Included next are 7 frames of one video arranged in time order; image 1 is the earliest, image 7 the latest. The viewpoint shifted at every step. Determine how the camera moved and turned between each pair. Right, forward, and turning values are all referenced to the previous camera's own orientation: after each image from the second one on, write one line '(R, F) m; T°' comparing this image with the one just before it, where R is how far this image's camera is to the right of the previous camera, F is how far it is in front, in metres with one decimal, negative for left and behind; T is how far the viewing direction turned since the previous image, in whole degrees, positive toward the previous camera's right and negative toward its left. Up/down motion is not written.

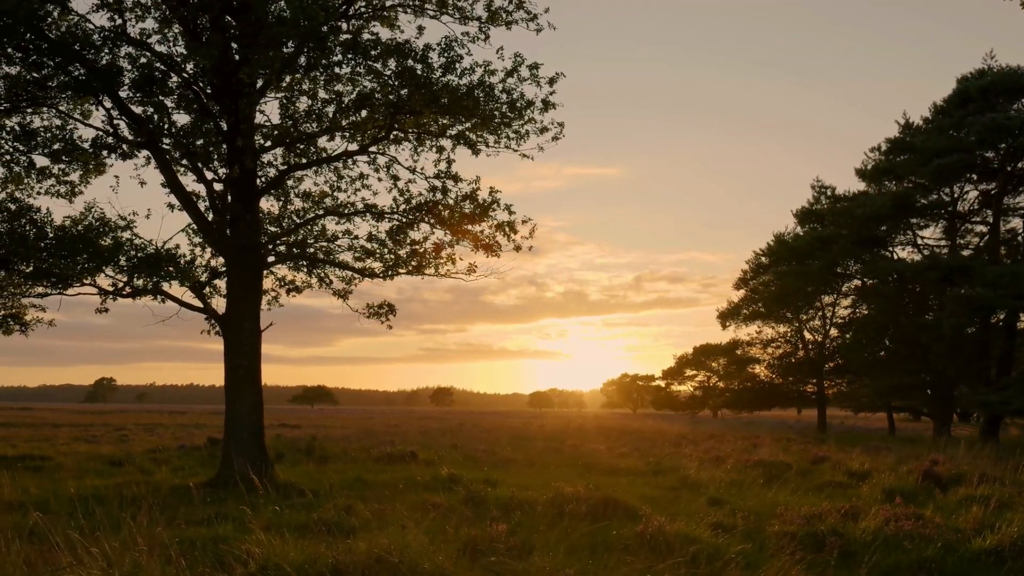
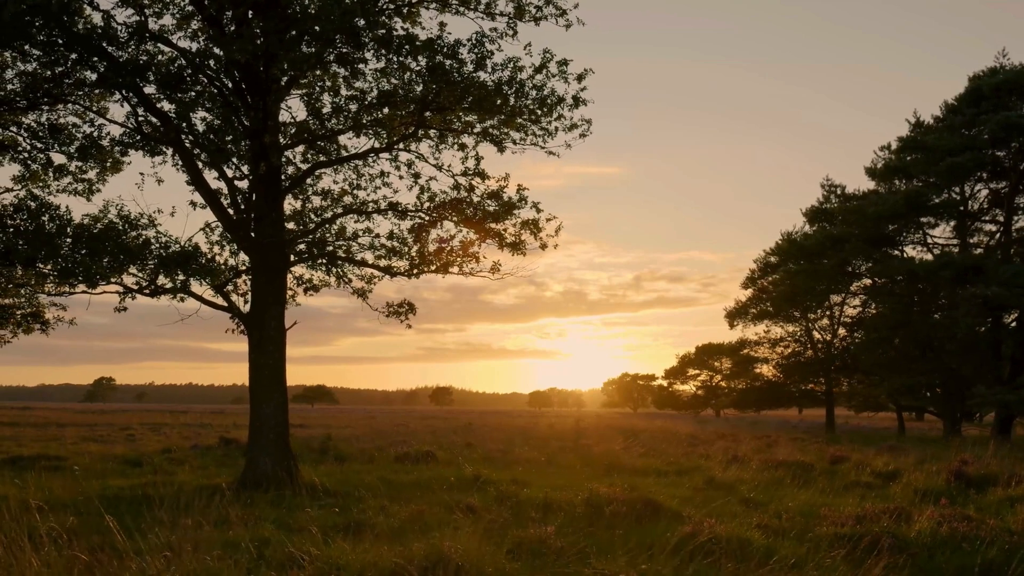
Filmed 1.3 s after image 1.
(-0.5, +0.1) m; 0°
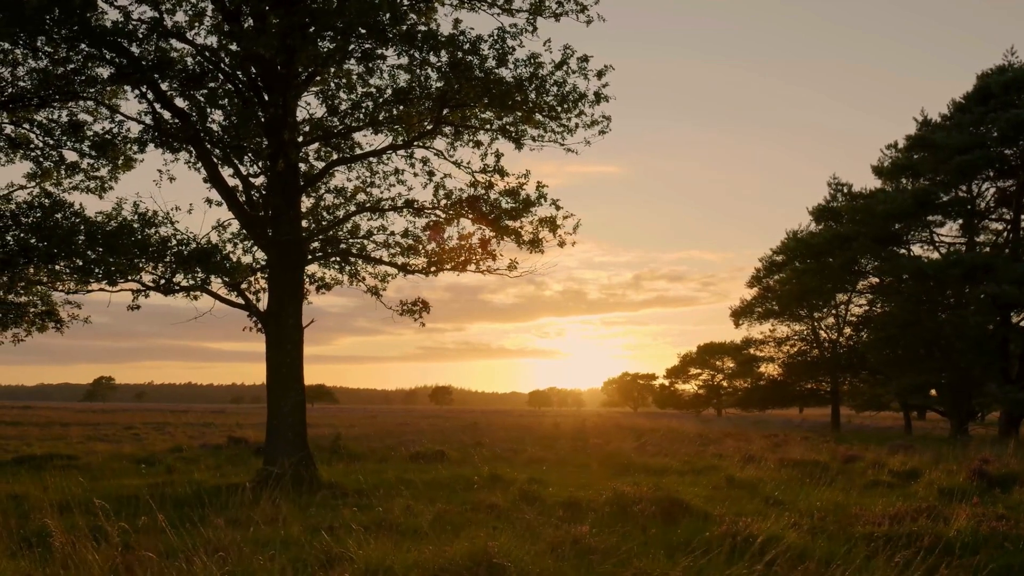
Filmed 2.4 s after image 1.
(-0.3, +0.1) m; 0°
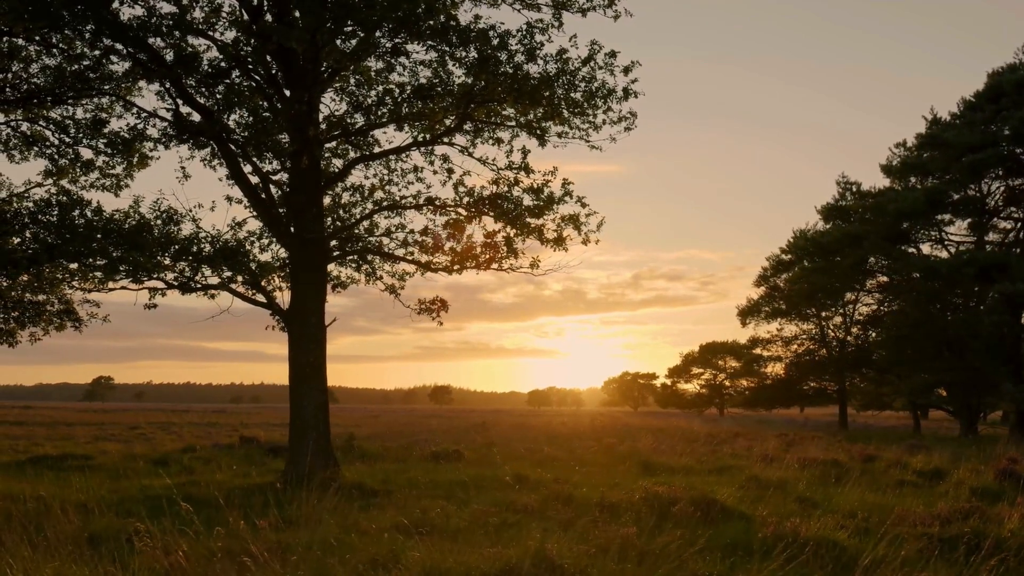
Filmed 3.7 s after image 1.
(-0.4, +0.1) m; 0°
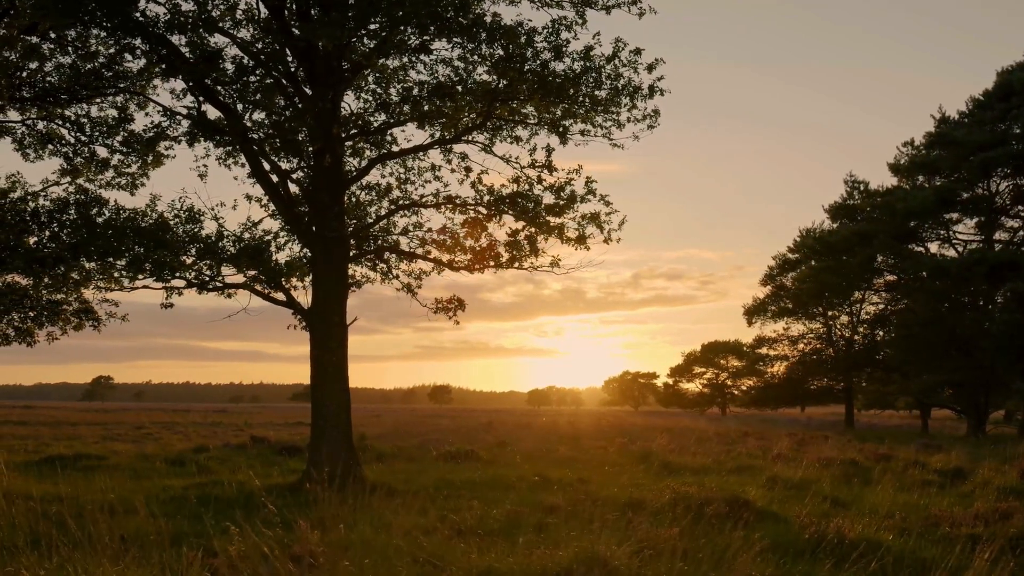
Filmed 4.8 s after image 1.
(-0.4, +0.1) m; 0°
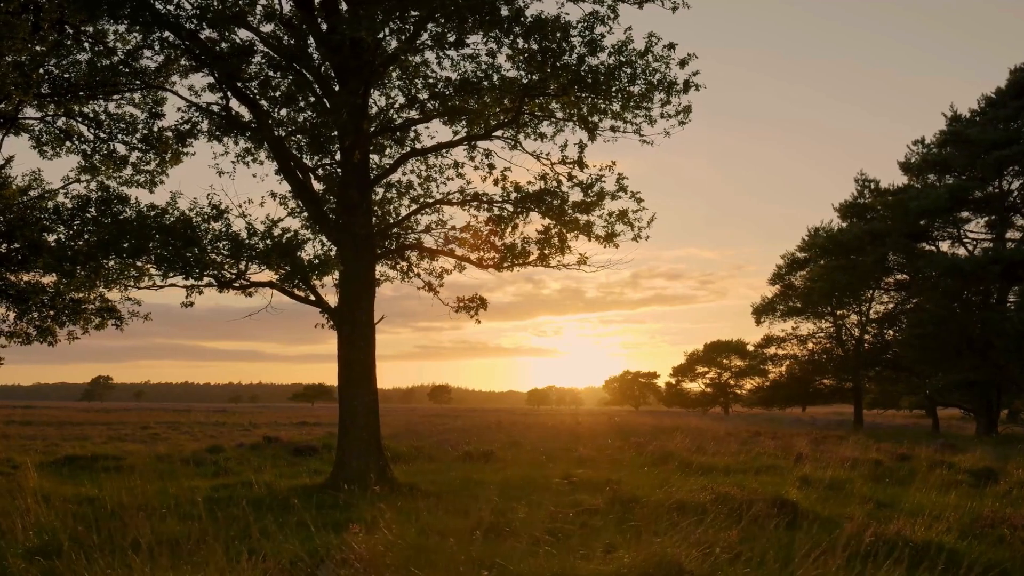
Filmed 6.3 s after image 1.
(-0.5, +0.2) m; 0°
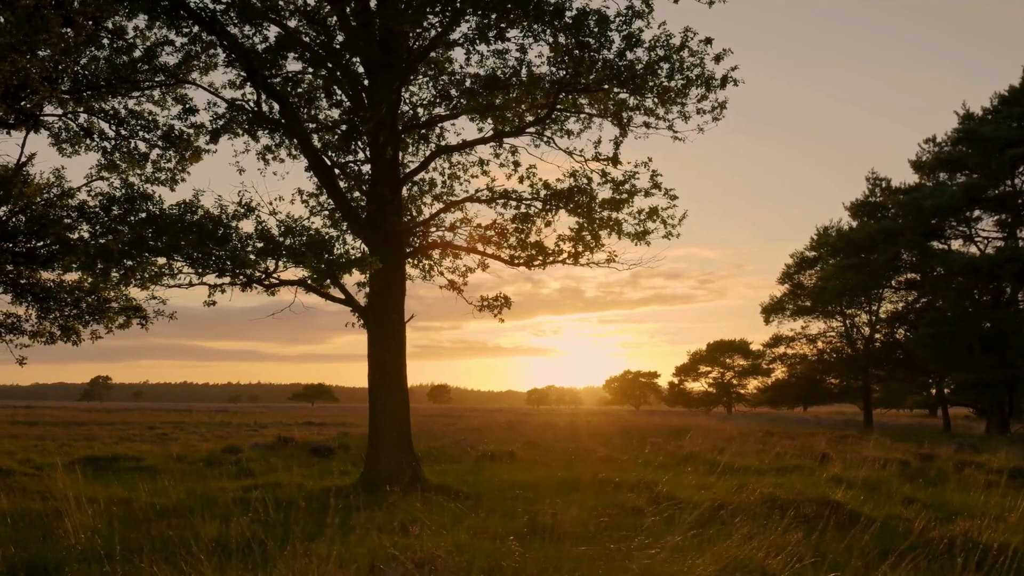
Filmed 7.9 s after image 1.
(-0.5, +0.2) m; 0°
